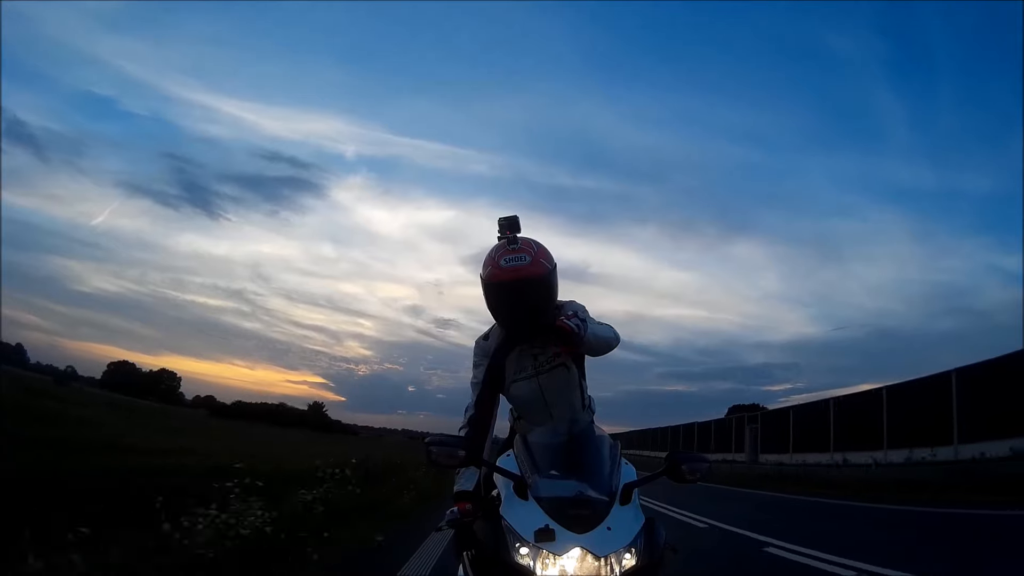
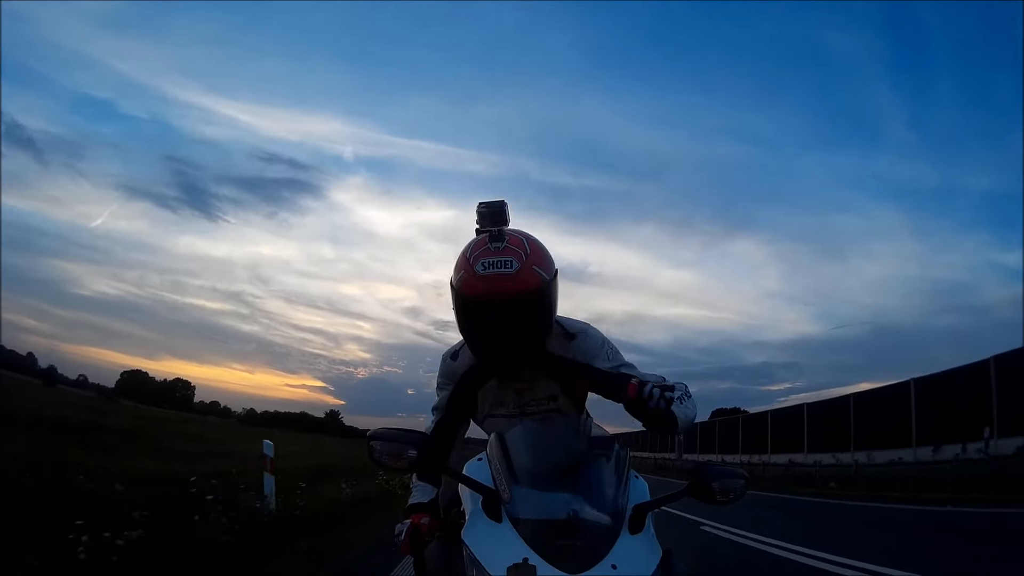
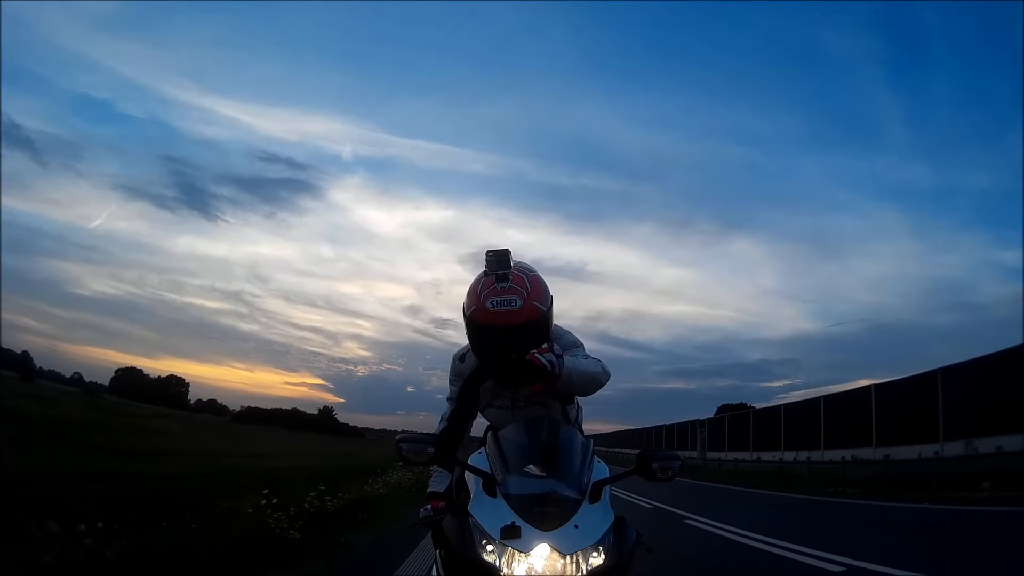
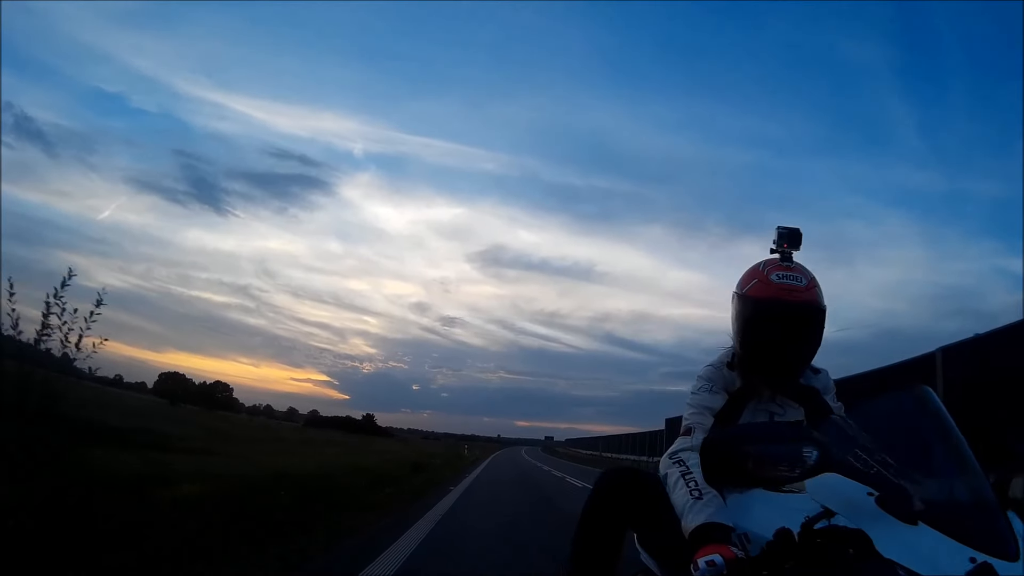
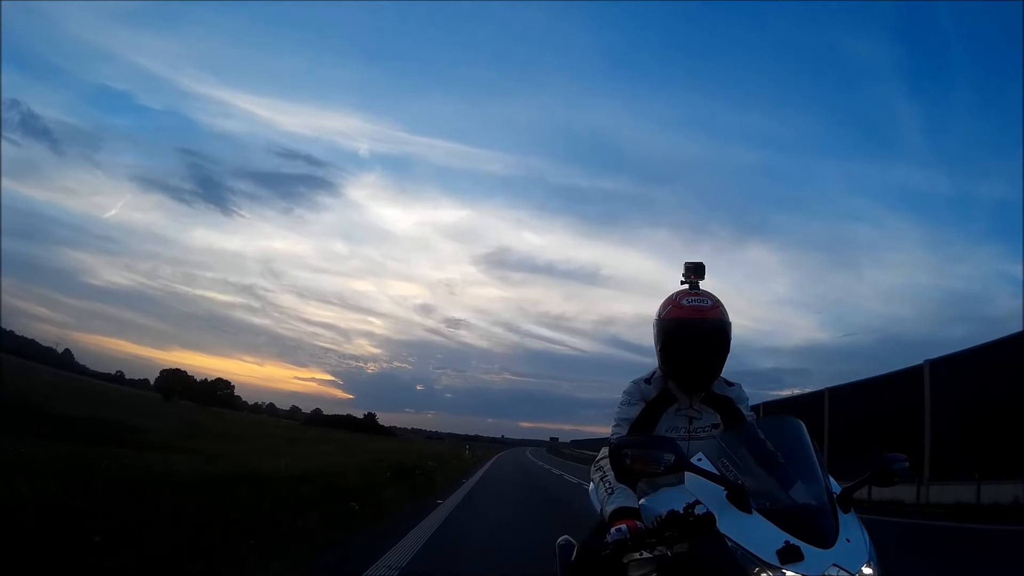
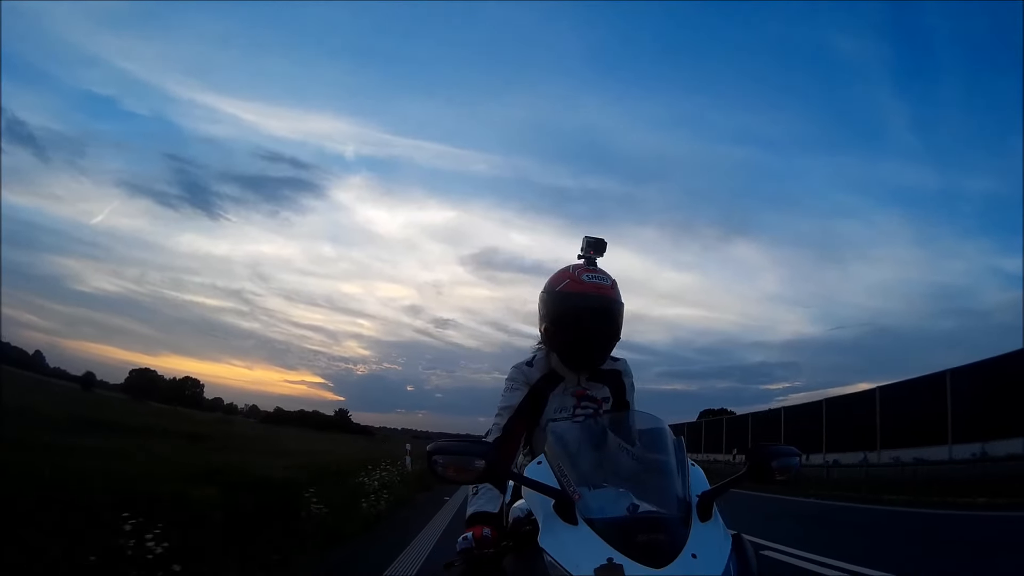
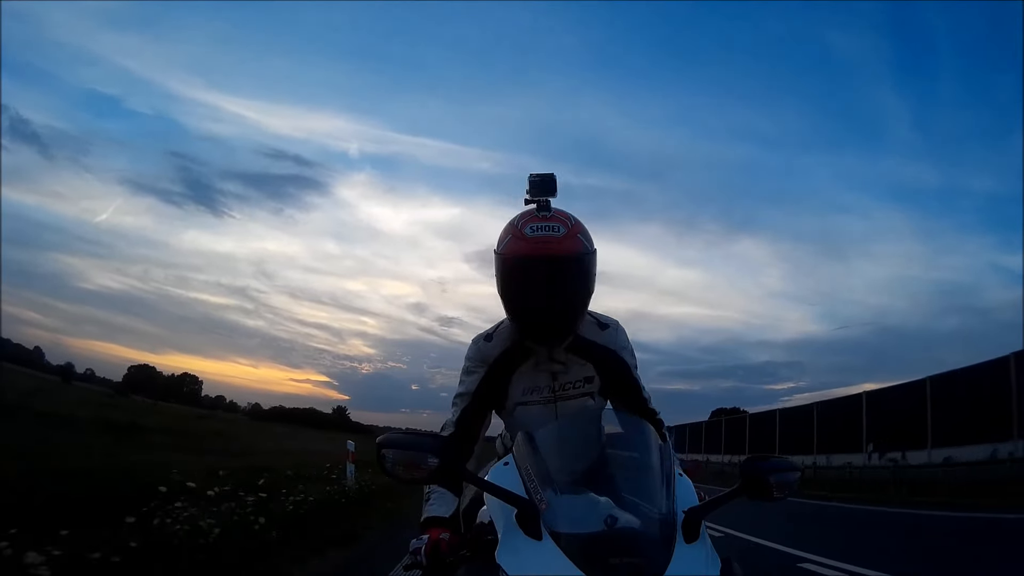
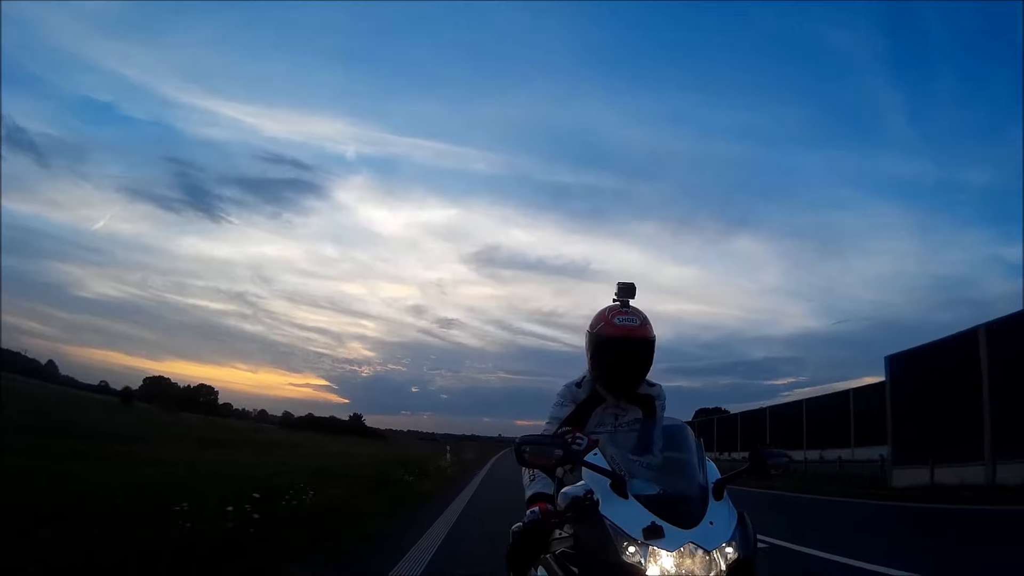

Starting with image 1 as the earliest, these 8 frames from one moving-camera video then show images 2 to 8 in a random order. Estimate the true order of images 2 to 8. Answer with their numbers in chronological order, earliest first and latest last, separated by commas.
3, 2, 7, 6, 8, 5, 4
